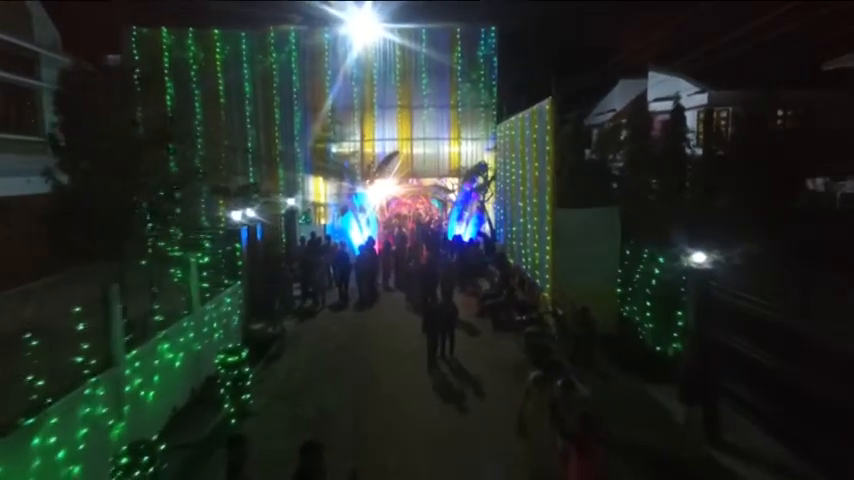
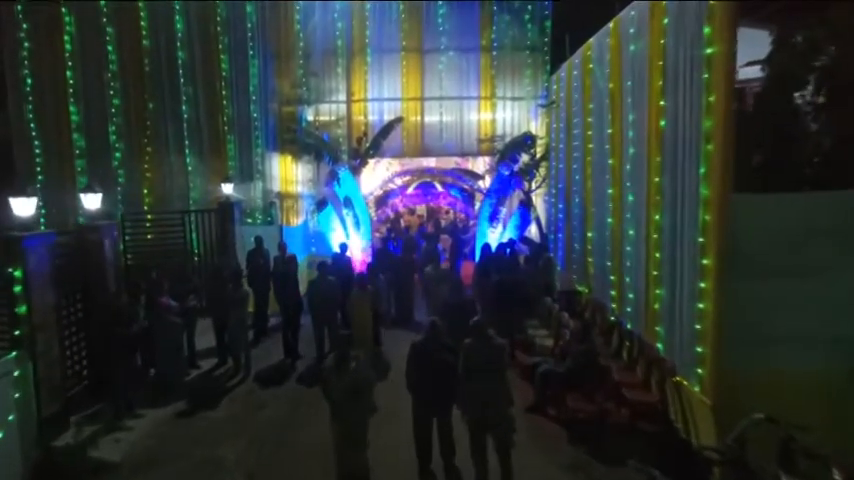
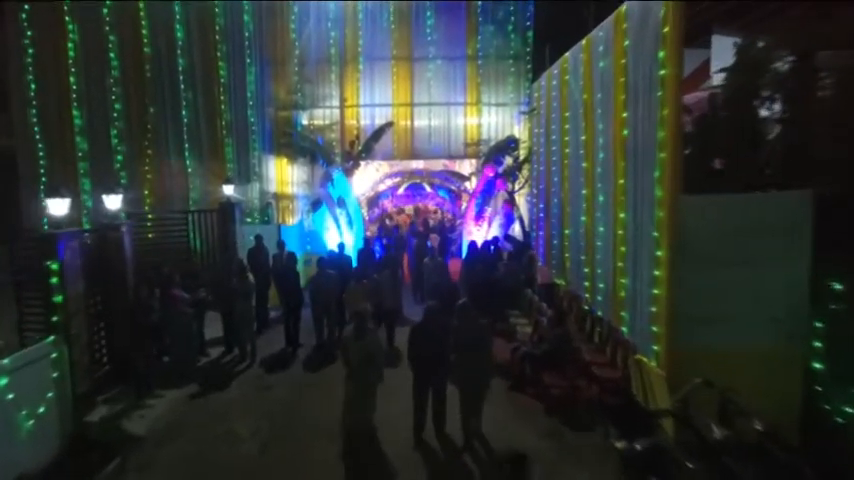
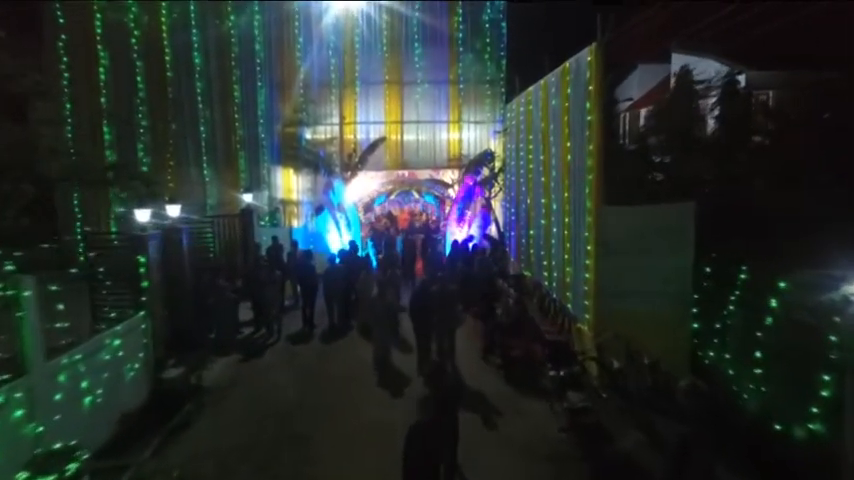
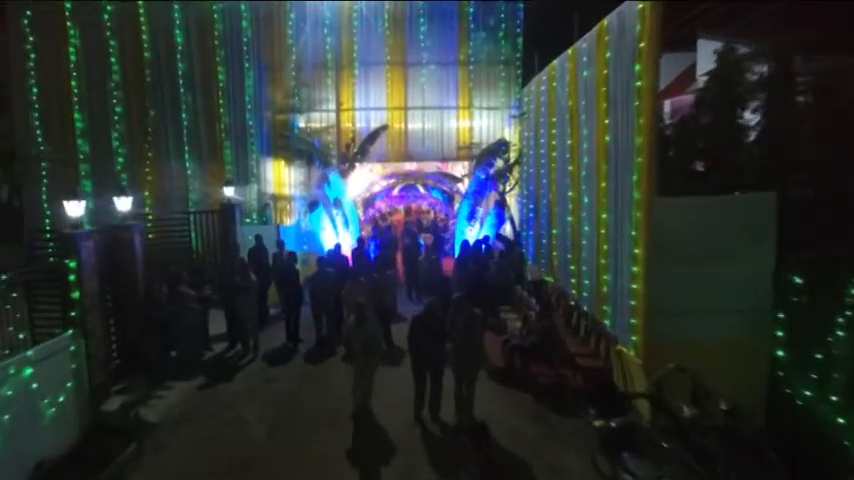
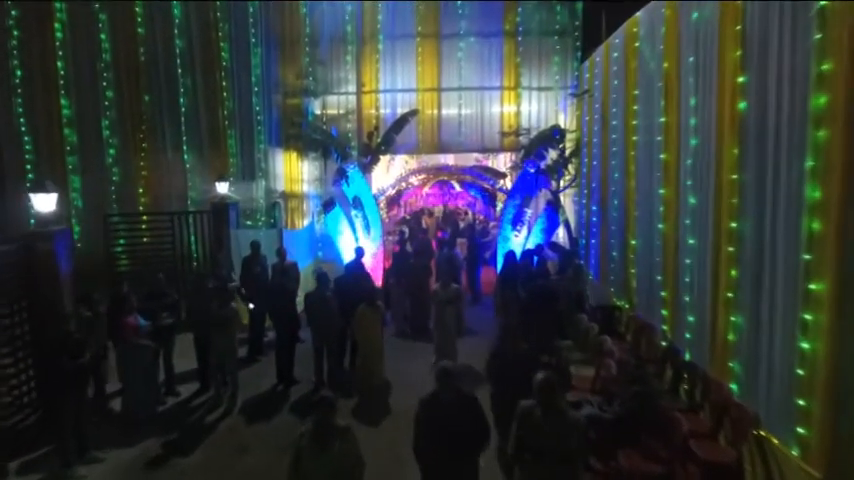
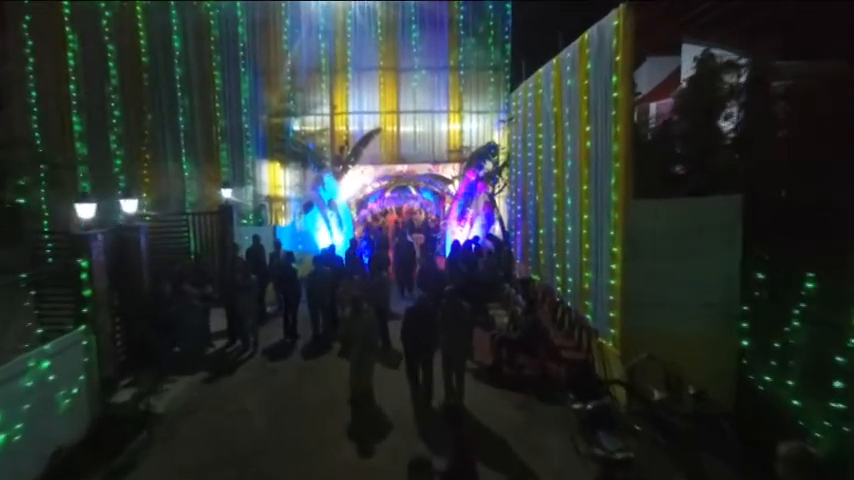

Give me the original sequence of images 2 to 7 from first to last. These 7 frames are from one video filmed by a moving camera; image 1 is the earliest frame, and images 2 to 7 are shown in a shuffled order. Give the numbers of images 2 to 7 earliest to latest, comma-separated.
4, 7, 5, 3, 2, 6
